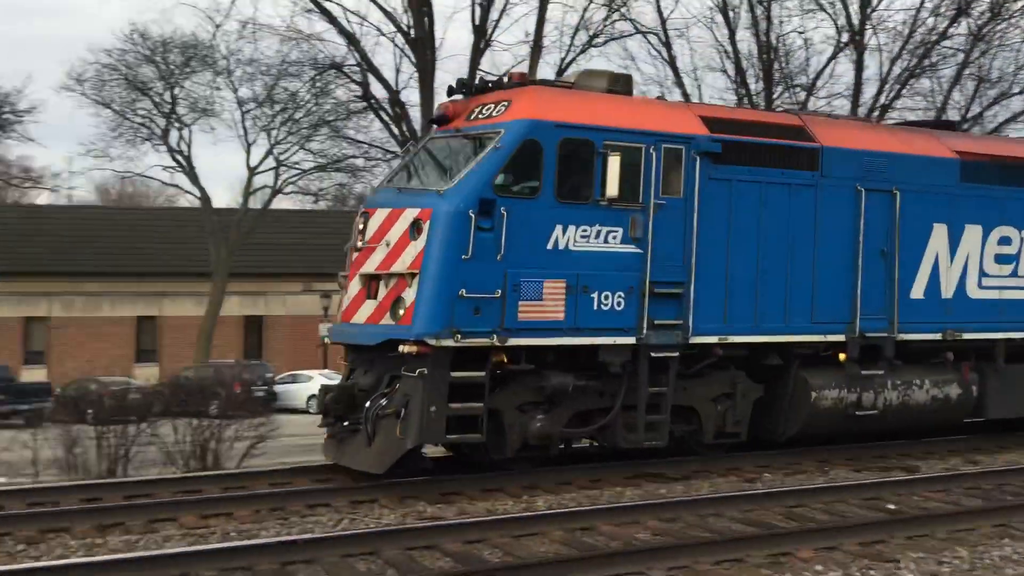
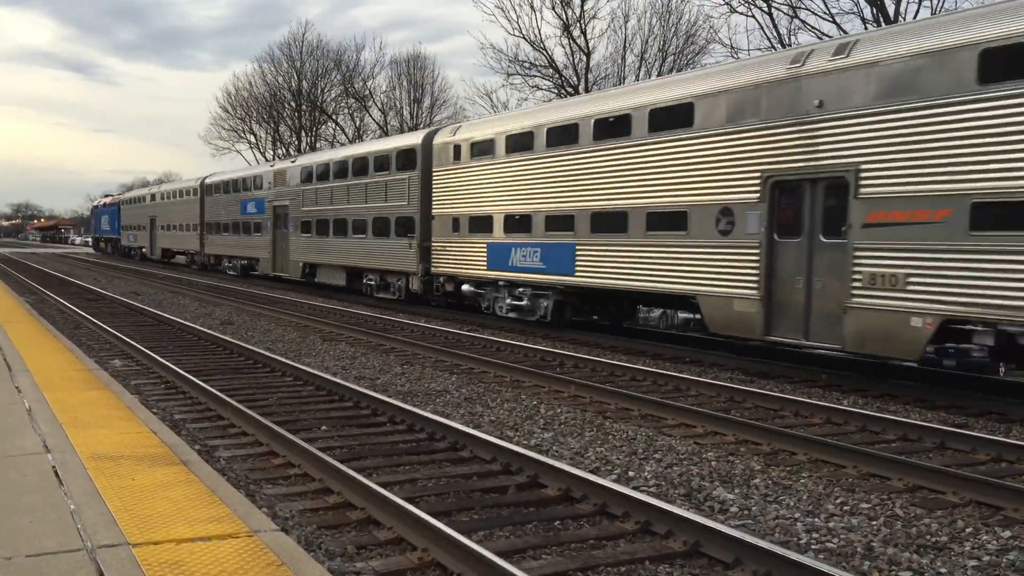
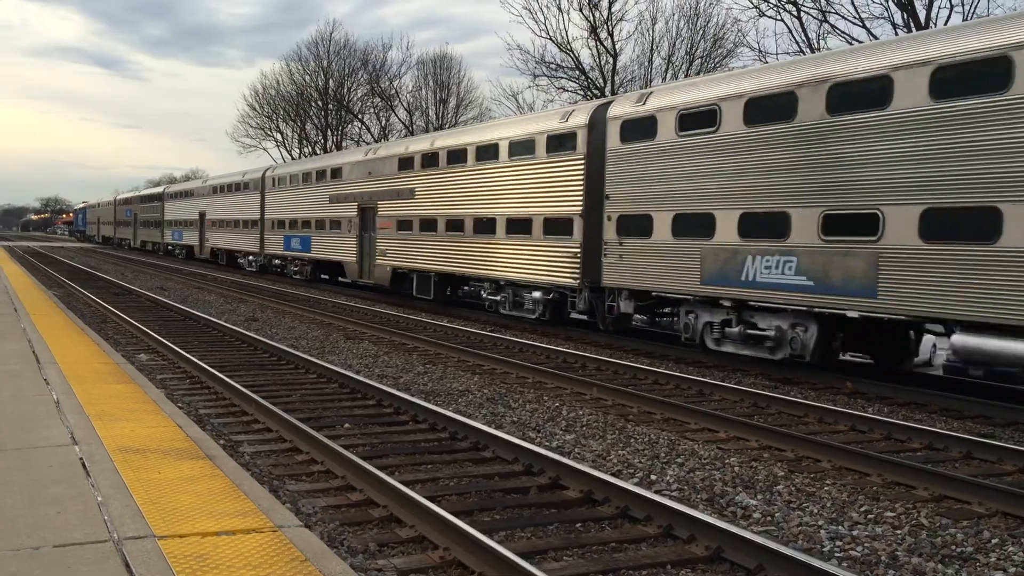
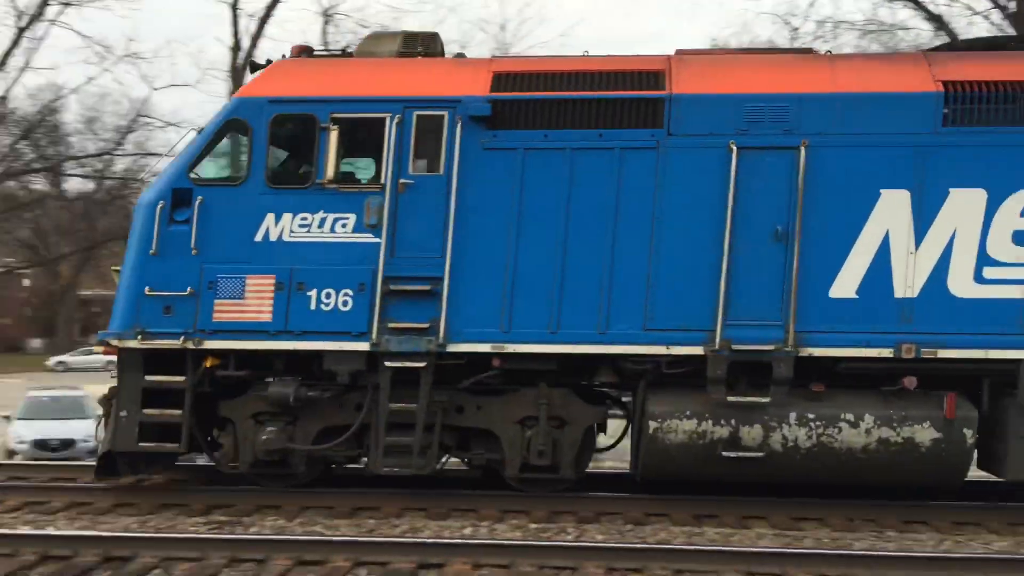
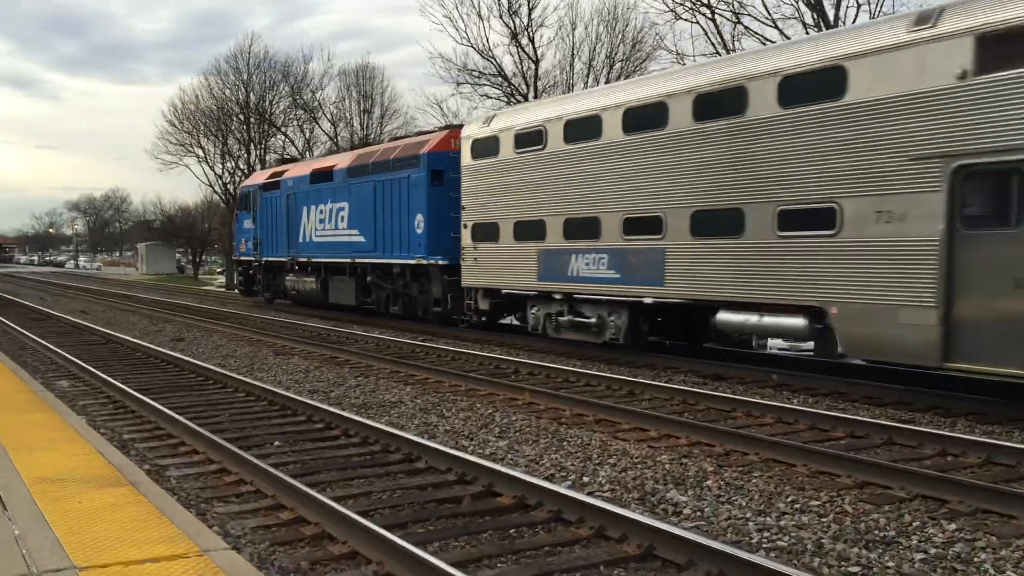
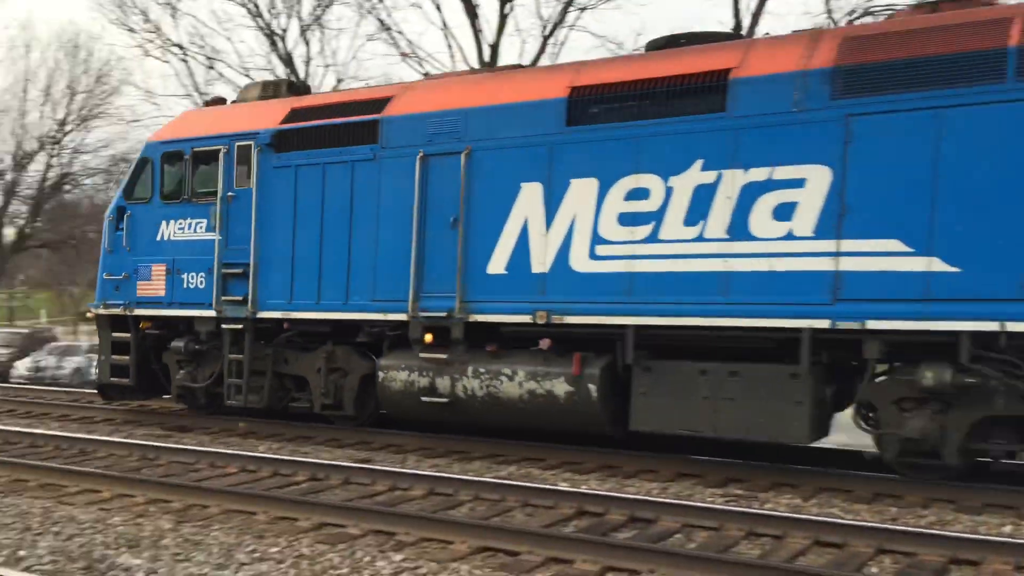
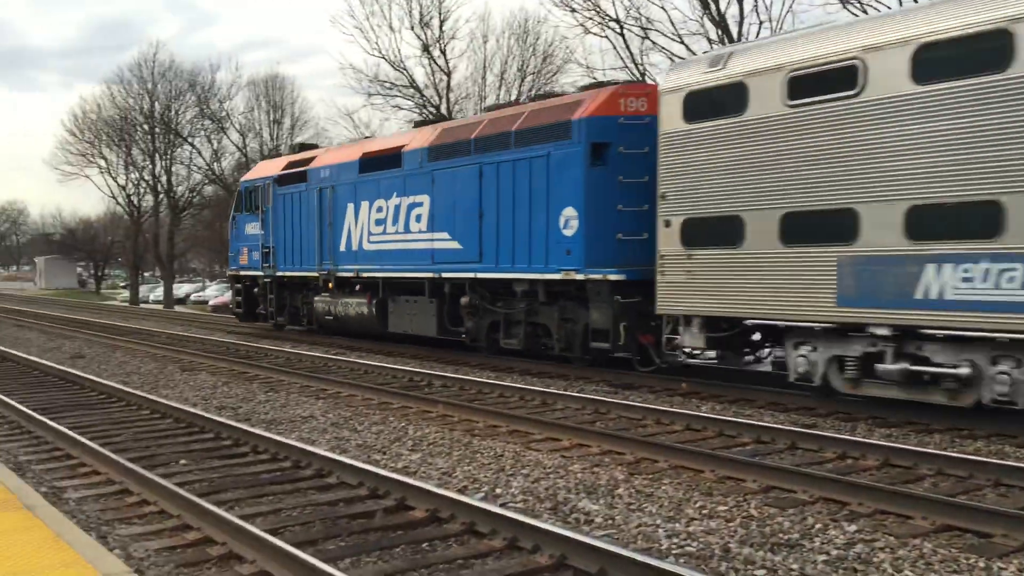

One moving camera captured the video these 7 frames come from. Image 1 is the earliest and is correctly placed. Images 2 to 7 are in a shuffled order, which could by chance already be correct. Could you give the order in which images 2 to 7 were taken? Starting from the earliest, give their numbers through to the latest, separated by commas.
4, 6, 7, 5, 2, 3
